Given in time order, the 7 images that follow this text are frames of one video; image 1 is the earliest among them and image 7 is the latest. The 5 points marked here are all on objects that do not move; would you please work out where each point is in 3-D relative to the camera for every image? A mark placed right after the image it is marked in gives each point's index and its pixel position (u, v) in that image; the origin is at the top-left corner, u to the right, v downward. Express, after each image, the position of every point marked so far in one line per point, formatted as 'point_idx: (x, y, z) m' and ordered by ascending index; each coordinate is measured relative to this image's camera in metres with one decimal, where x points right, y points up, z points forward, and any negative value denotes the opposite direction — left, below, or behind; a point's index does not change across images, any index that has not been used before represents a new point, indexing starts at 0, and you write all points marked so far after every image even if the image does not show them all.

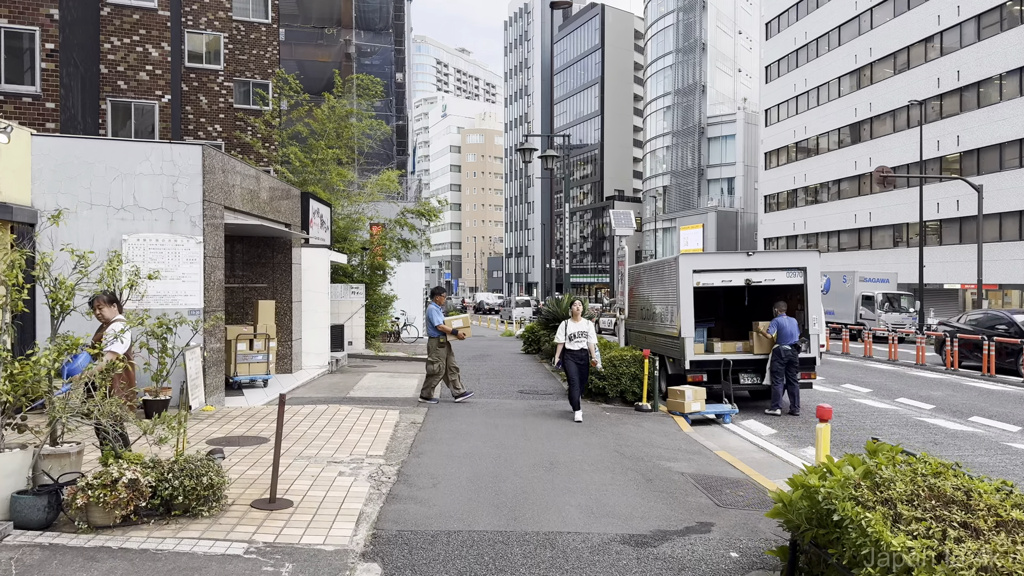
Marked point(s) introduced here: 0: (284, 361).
0: (-4.5, -1.4, +14.7) m
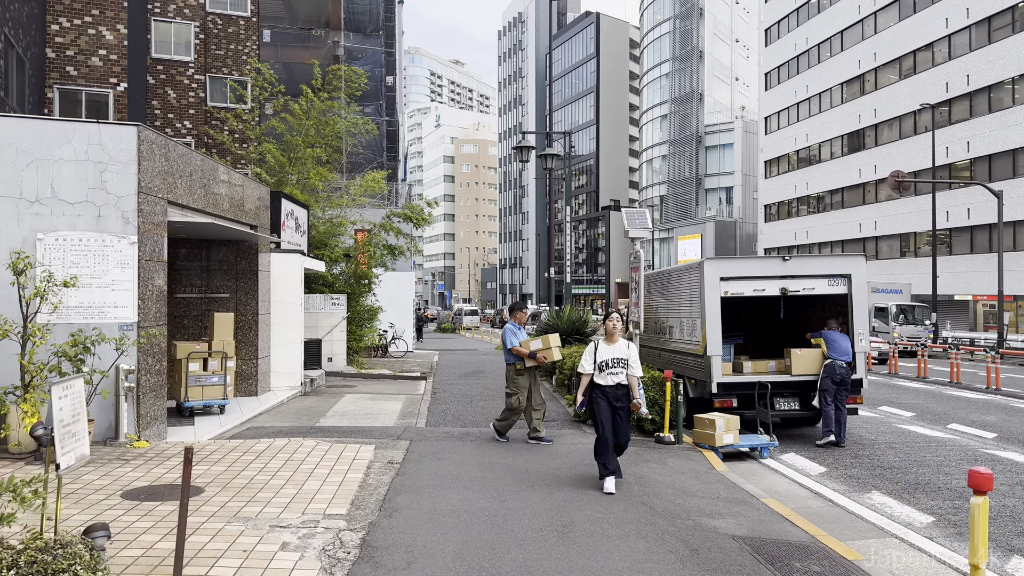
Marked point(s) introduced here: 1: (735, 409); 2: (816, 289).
0: (-4.5, -1.6, +12.9) m
1: (+3.1, -1.7, +10.4) m
2: (+4.3, 0.0, +10.6) m
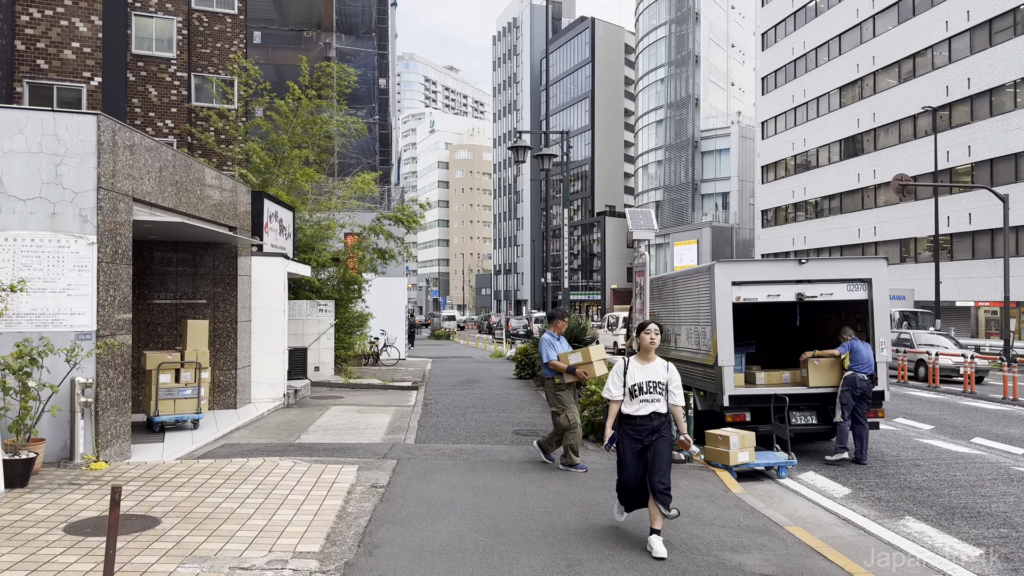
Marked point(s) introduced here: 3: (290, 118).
0: (-4.6, -1.7, +12.1) m
1: (+3.0, -1.7, +9.7) m
2: (+4.2, -0.1, +9.9) m
3: (-5.5, +4.2, +18.5) m
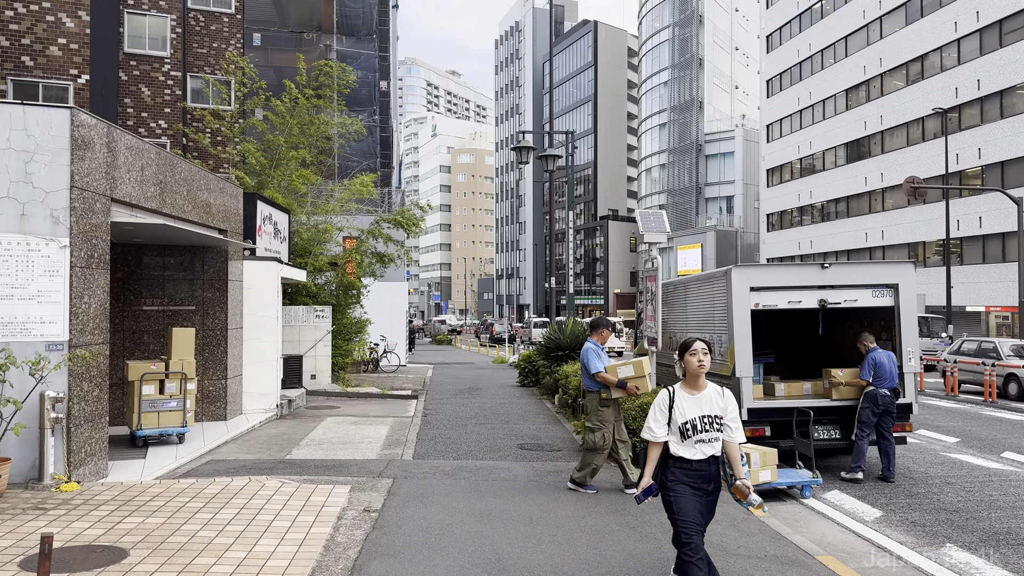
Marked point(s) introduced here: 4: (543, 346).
0: (-4.5, -1.8, +11.5) m
1: (+3.1, -1.8, +9.1) m
2: (+4.3, -0.2, +9.3) m
3: (-5.4, +4.1, +18.0) m
4: (+0.7, -1.4, +17.7) m
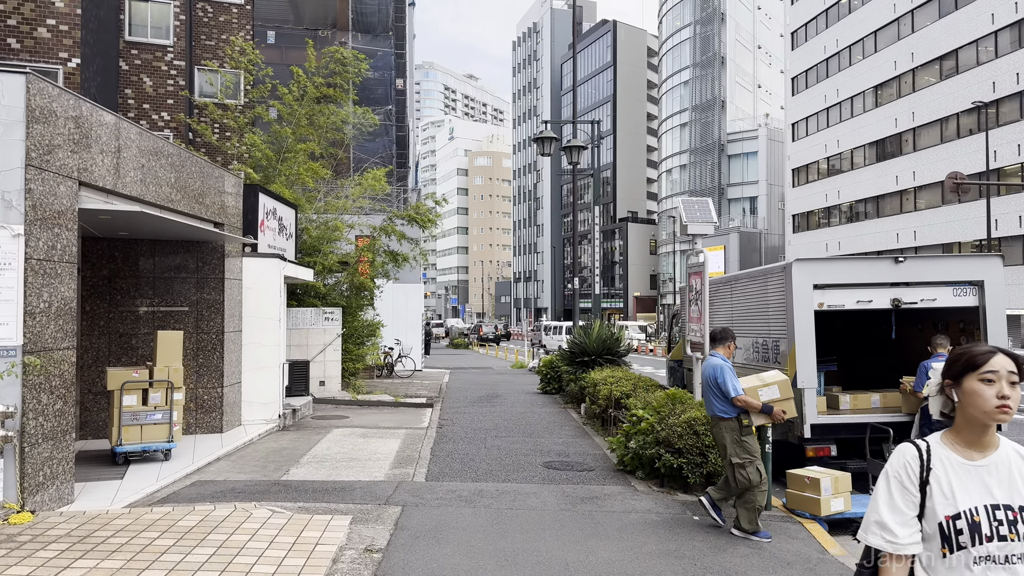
0: (-4.2, -1.8, +10.5) m
1: (+3.4, -1.8, +7.9) m
2: (+4.6, -0.1, +8.1) m
3: (-4.9, +4.0, +17.0) m
4: (+1.2, -1.4, +16.6) m
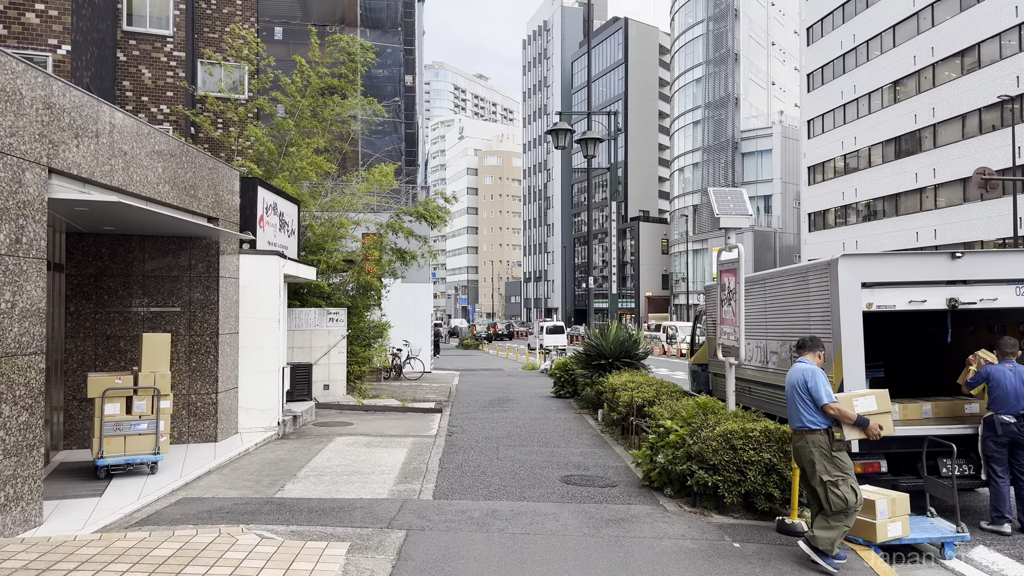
0: (-4.0, -1.7, +9.8) m
1: (+3.5, -1.8, +7.1) m
2: (+4.7, -0.1, +7.3) m
3: (-4.6, +4.1, +16.4) m
4: (+1.5, -1.4, +15.8) m
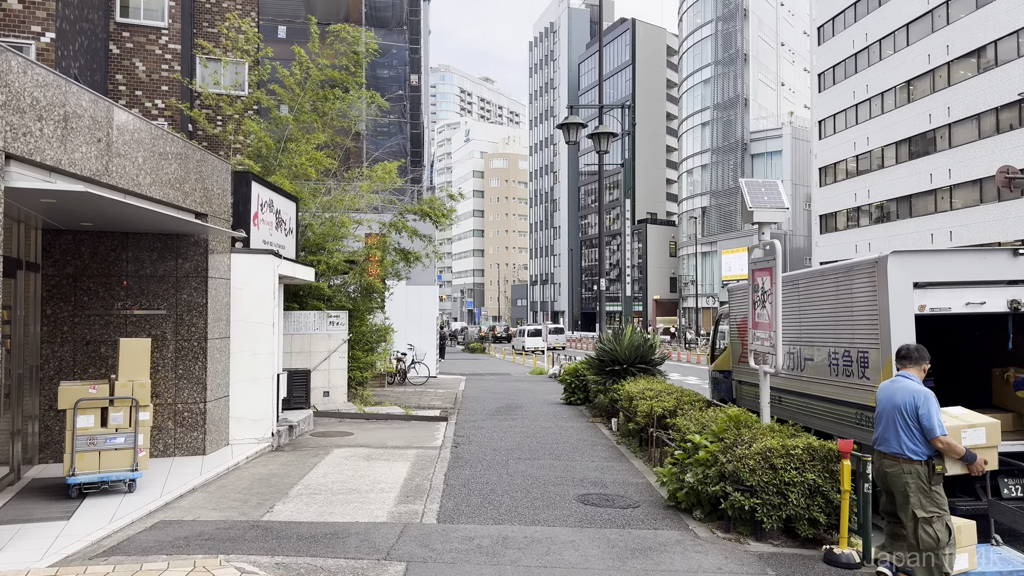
0: (-3.9, -1.8, +9.1) m
1: (+3.6, -1.8, +6.4) m
2: (+4.8, -0.1, +6.5) m
3: (-4.4, +4.0, +15.7) m
4: (+1.6, -1.4, +15.1) m
